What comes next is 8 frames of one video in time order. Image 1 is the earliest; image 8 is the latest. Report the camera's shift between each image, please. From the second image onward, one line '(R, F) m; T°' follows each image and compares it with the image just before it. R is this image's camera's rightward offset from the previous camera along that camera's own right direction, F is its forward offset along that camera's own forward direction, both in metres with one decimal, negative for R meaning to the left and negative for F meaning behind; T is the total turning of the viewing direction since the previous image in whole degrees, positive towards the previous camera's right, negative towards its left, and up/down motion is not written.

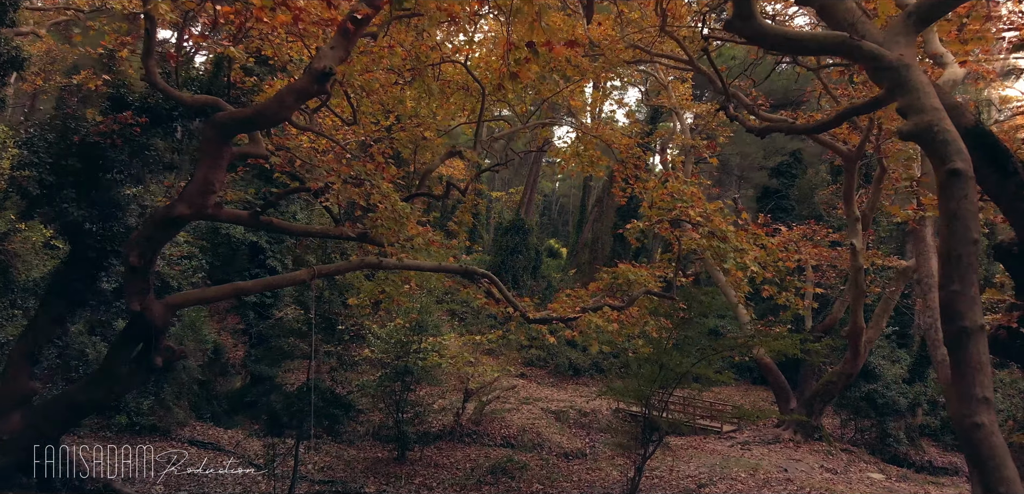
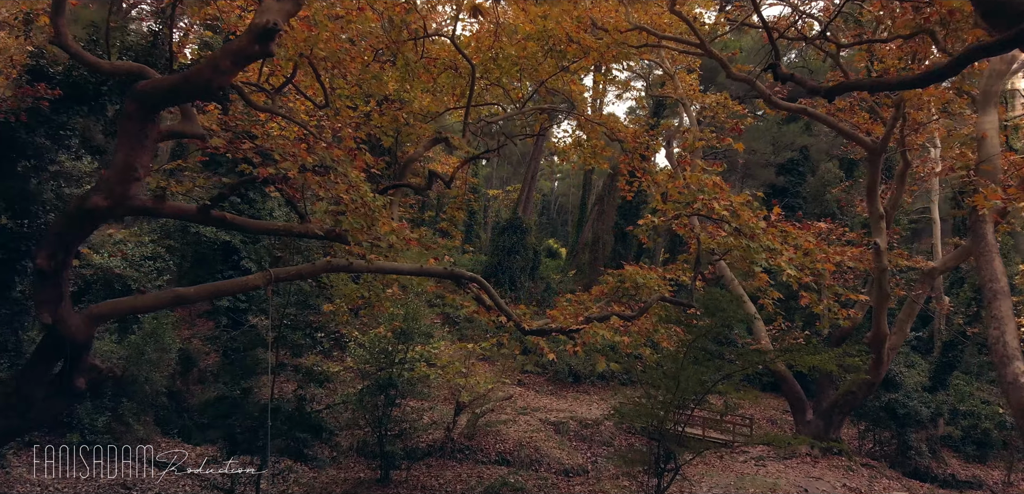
(+0.1, +0.9) m; 0°
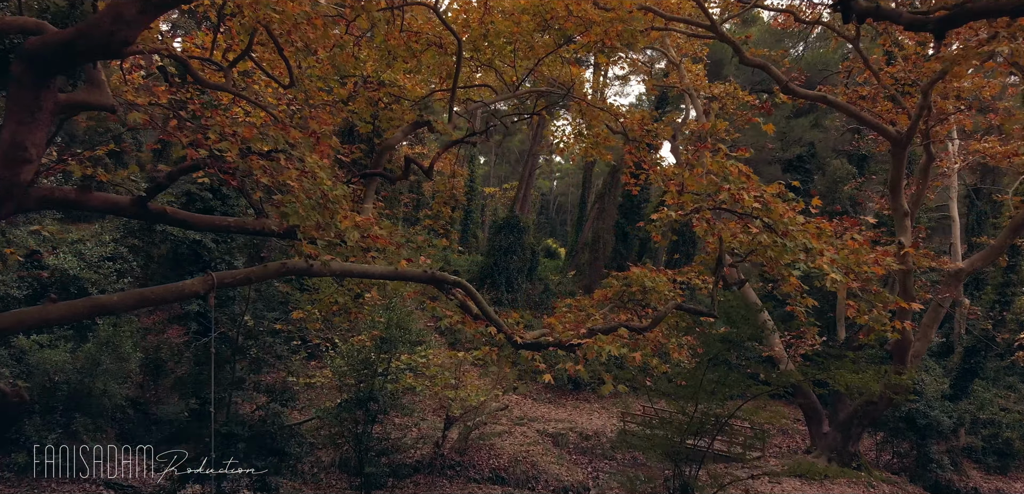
(+0.1, +0.8) m; 0°
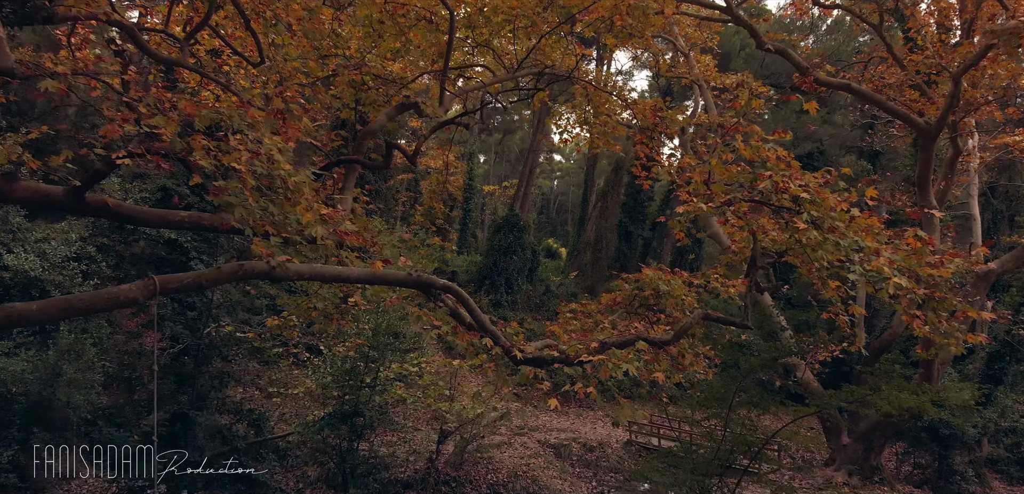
(0.0, +0.6) m; 0°
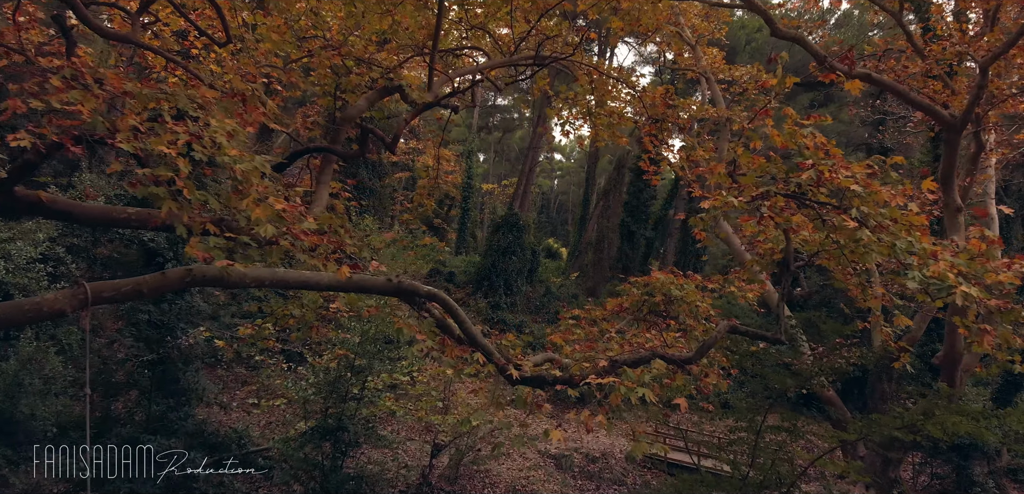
(0.0, +0.5) m; 0°
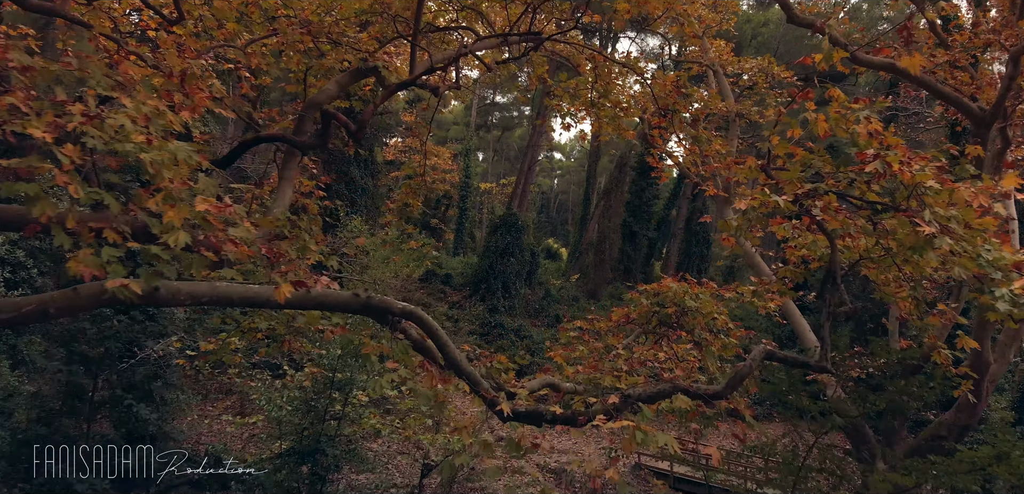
(+0.1, +0.6) m; 0°
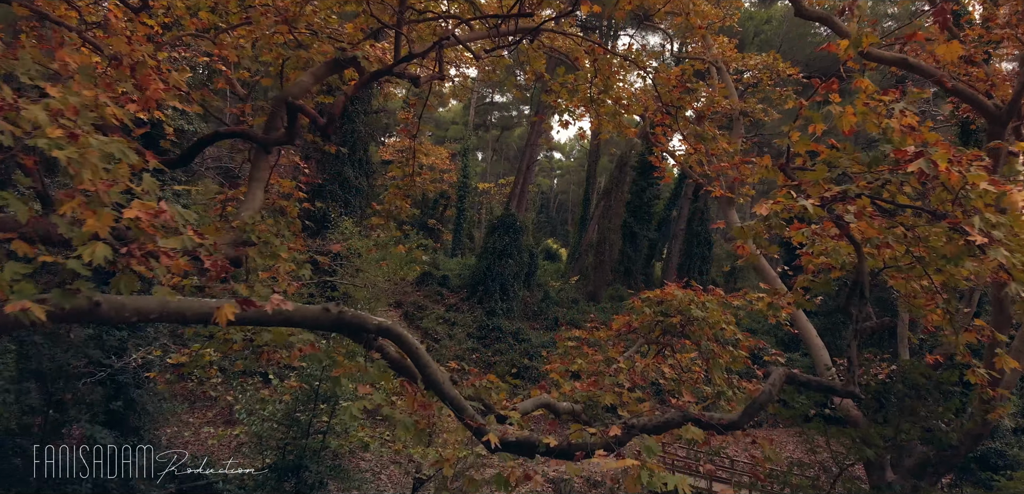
(+0.1, +0.3) m; 0°
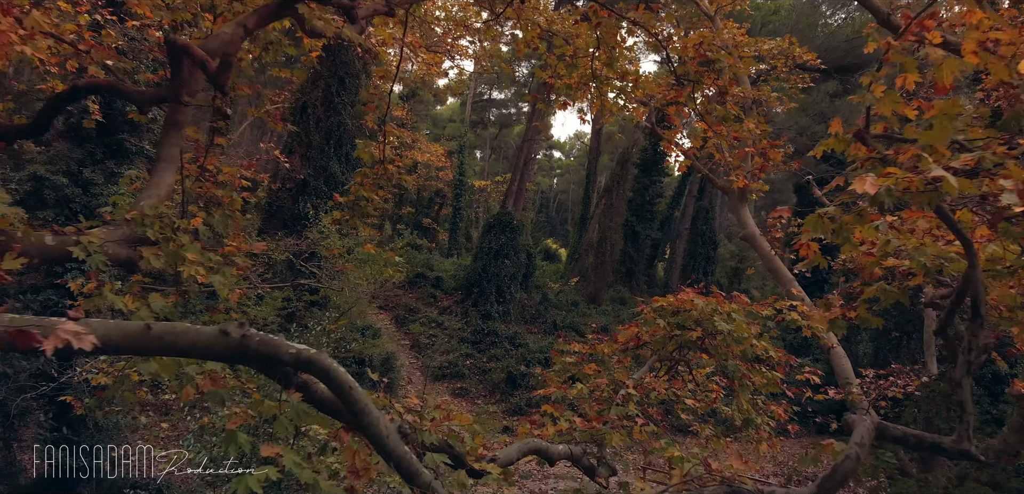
(+0.1, +0.7) m; 0°
